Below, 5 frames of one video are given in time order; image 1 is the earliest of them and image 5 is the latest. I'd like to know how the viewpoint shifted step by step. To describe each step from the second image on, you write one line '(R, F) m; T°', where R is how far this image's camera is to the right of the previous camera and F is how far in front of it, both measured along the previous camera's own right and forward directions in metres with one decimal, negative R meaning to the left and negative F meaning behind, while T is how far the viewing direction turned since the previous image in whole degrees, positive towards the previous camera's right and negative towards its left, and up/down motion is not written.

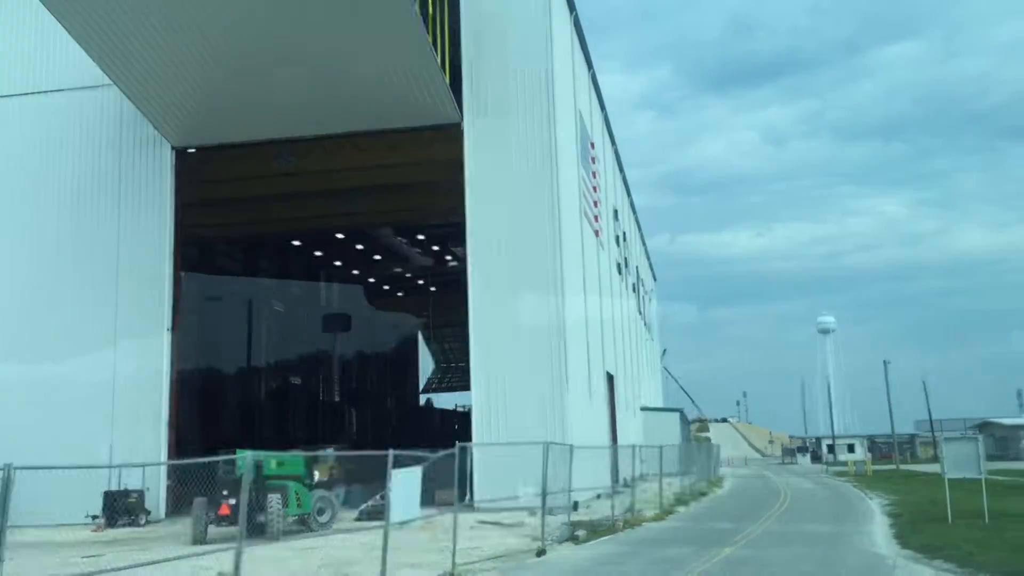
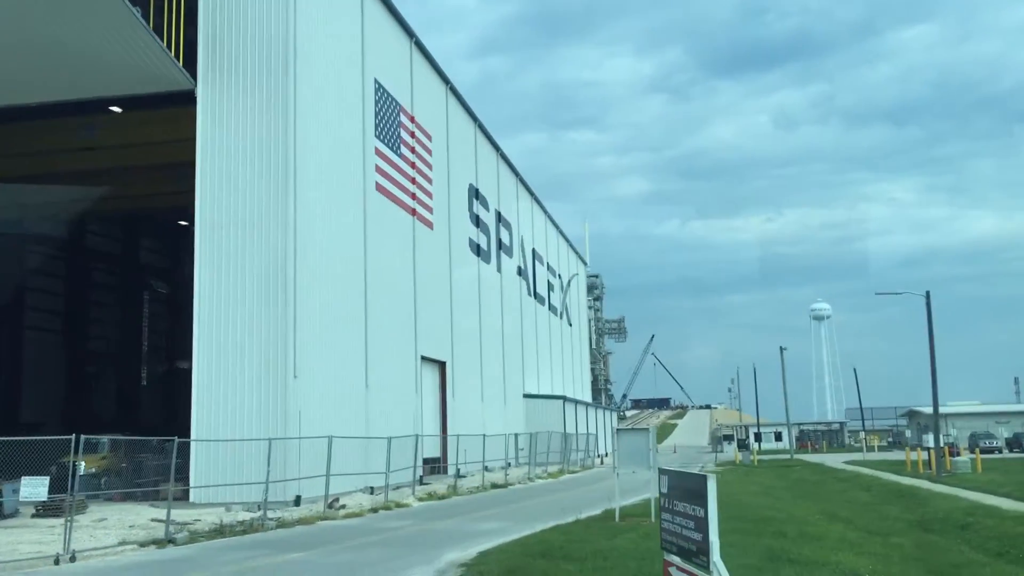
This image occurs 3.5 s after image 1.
(+6.9, +1.6) m; 0°
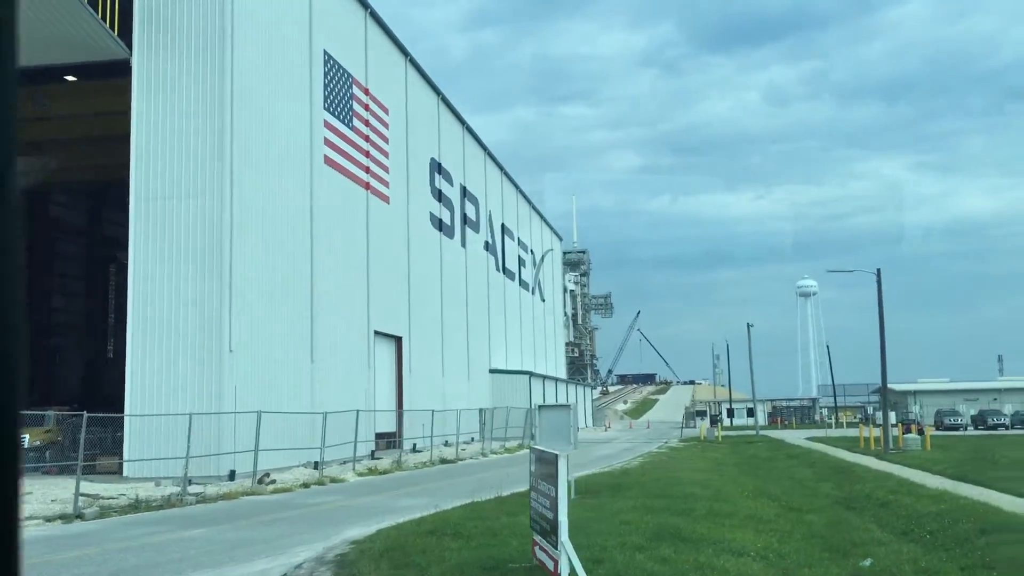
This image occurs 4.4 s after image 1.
(+1.3, +0.2) m; +1°
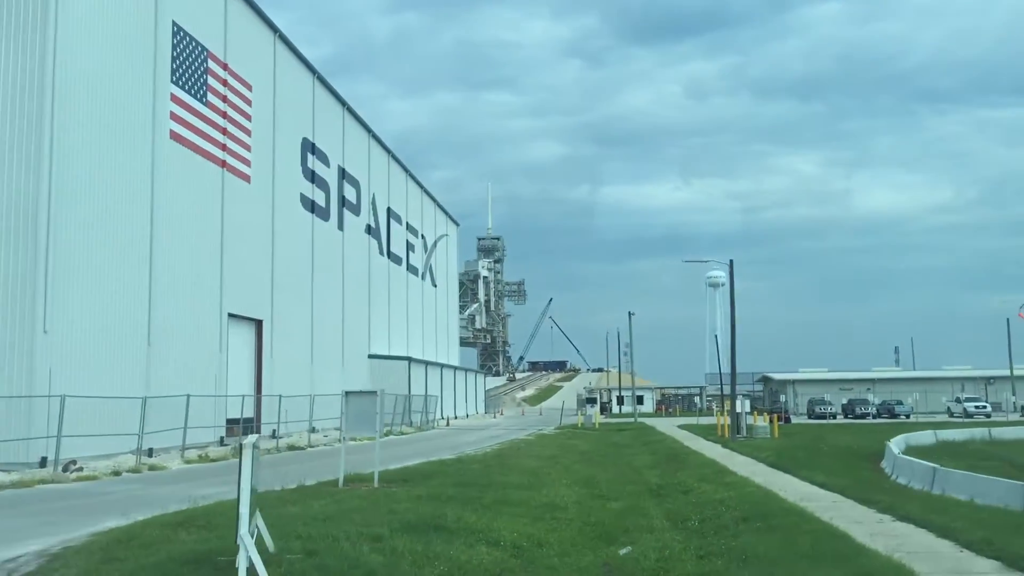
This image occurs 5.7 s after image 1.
(+2.0, +0.3) m; +5°
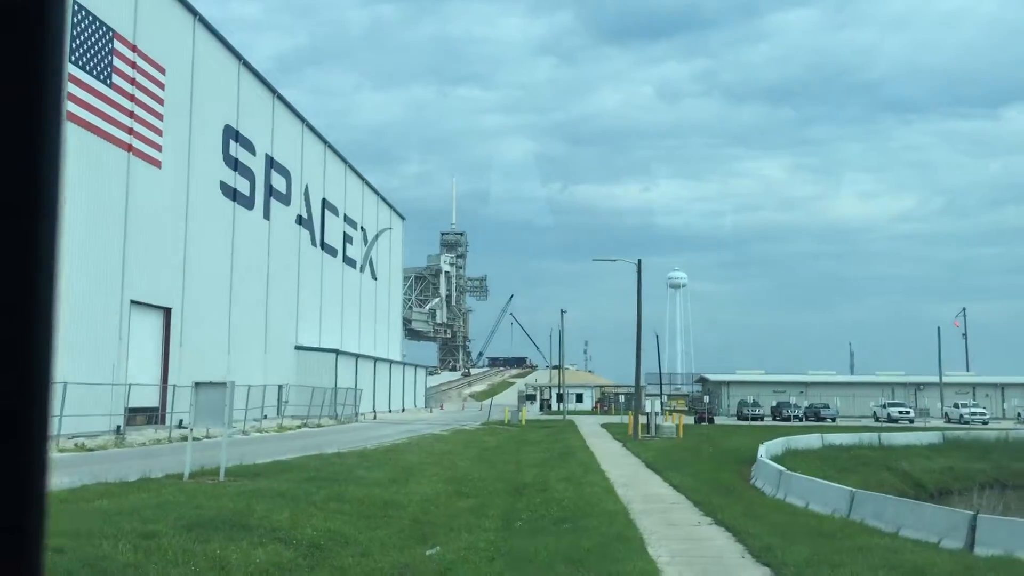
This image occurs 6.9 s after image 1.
(+1.9, +0.2) m; +2°
